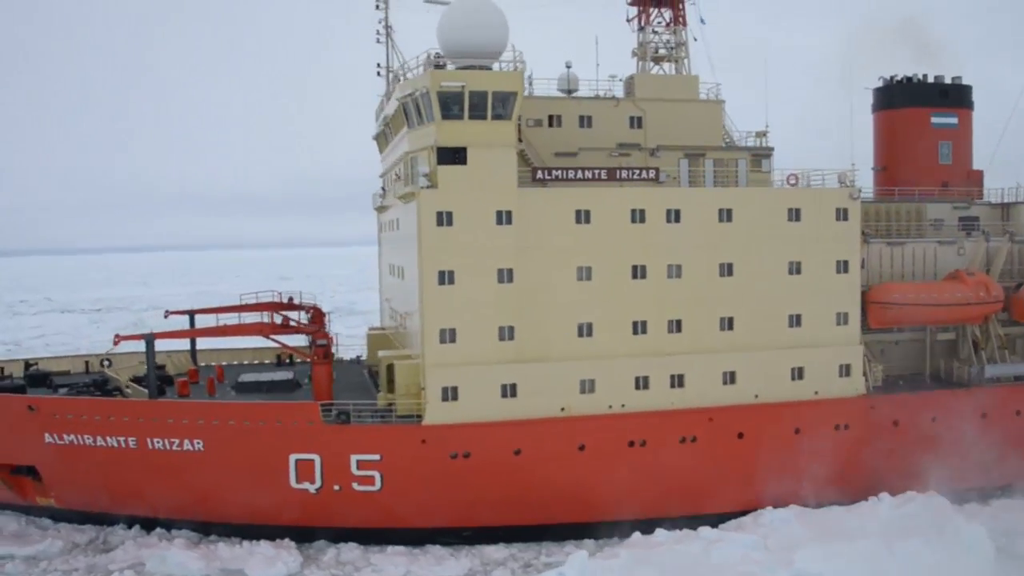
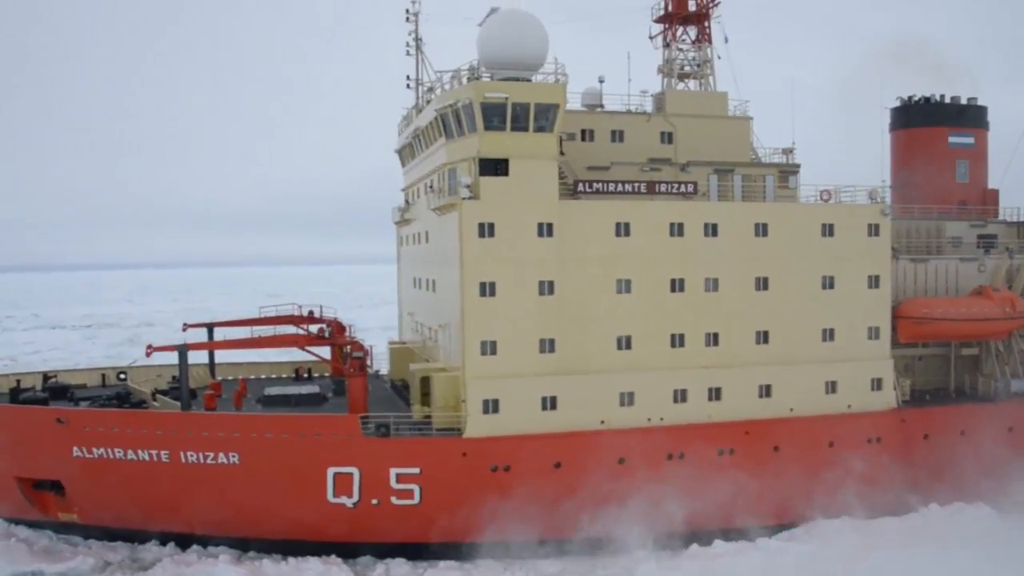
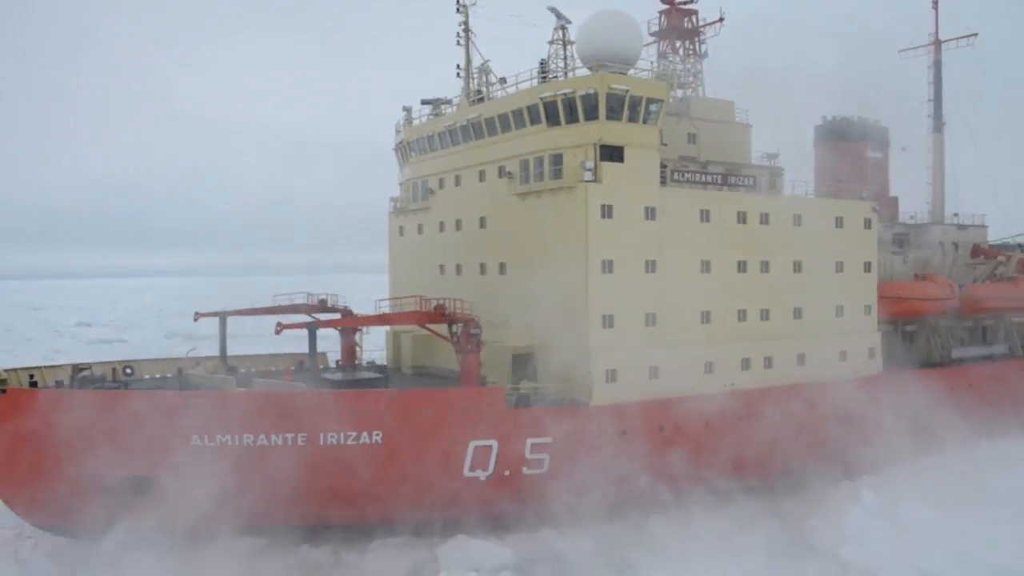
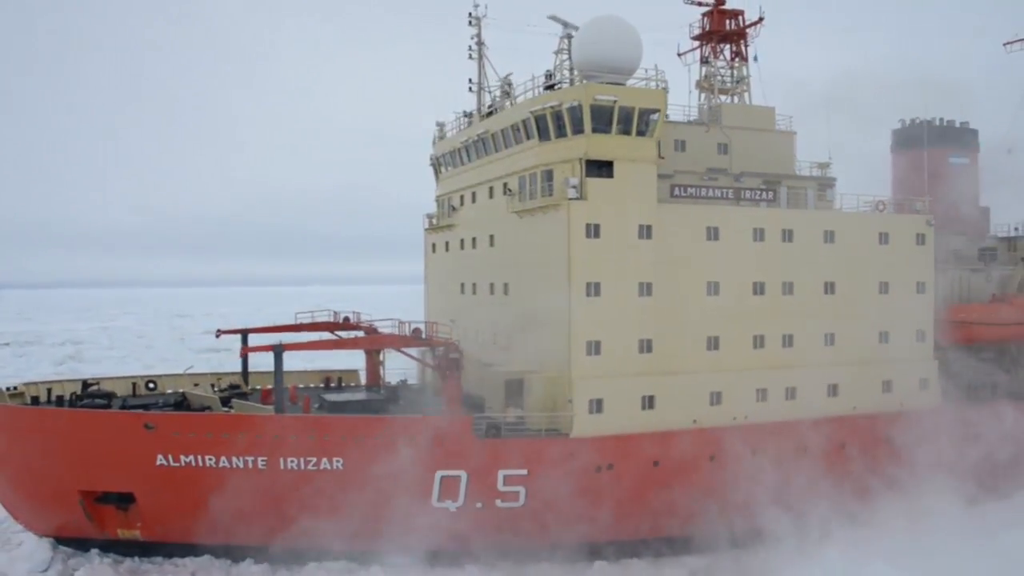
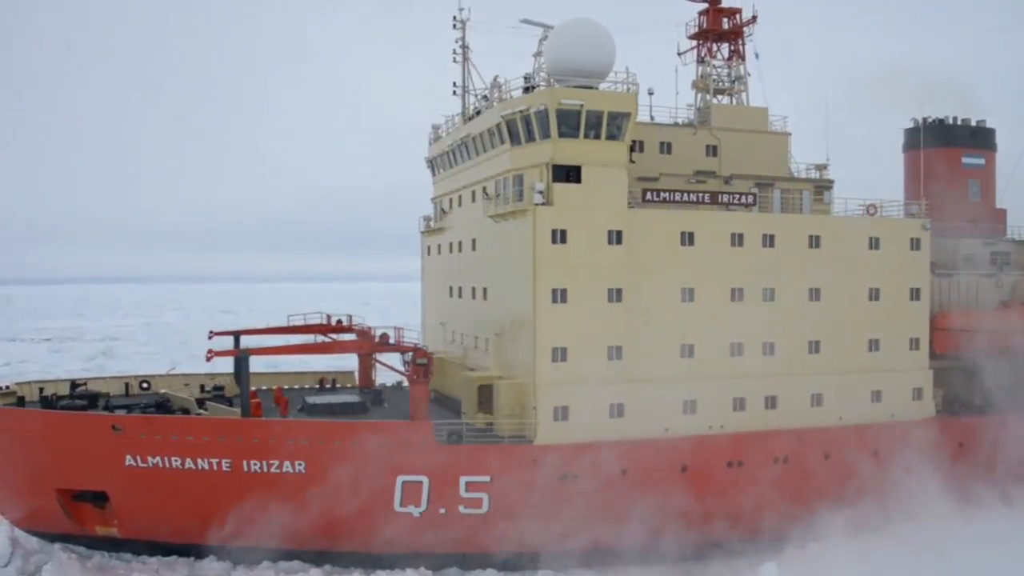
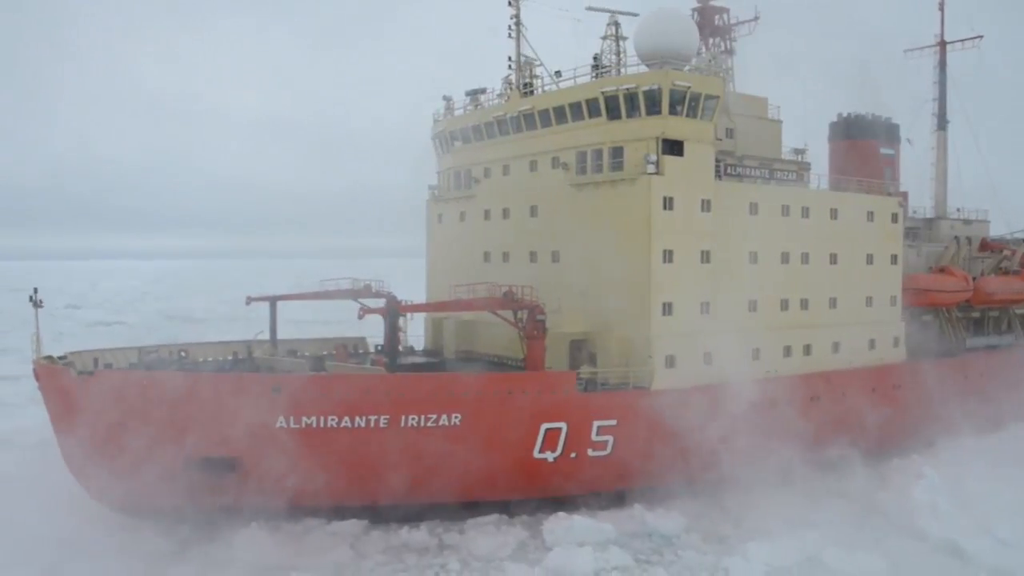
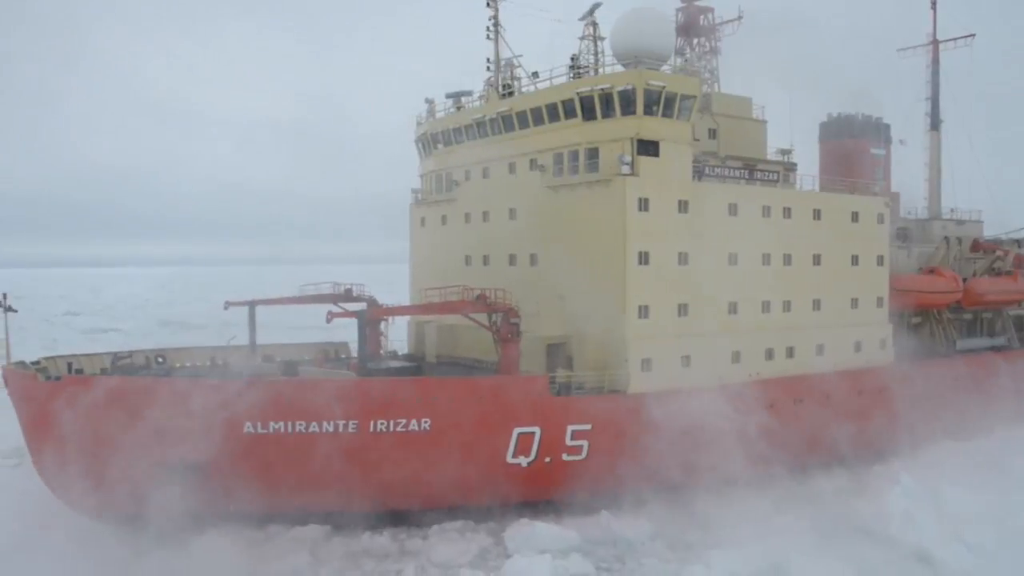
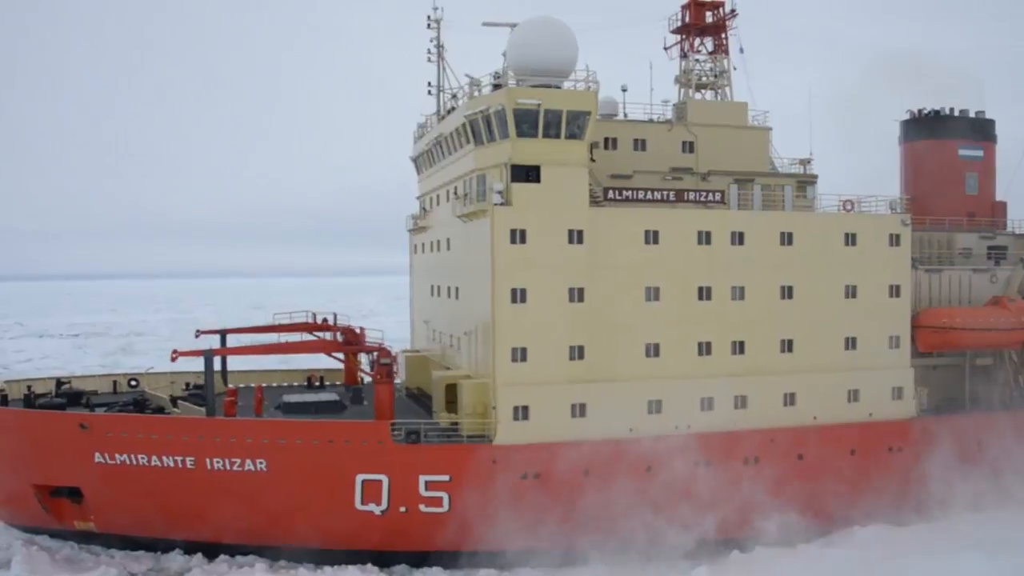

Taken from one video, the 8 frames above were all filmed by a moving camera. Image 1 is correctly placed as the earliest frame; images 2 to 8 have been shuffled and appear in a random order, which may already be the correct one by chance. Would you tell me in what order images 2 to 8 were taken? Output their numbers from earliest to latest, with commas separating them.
2, 8, 5, 4, 3, 7, 6
